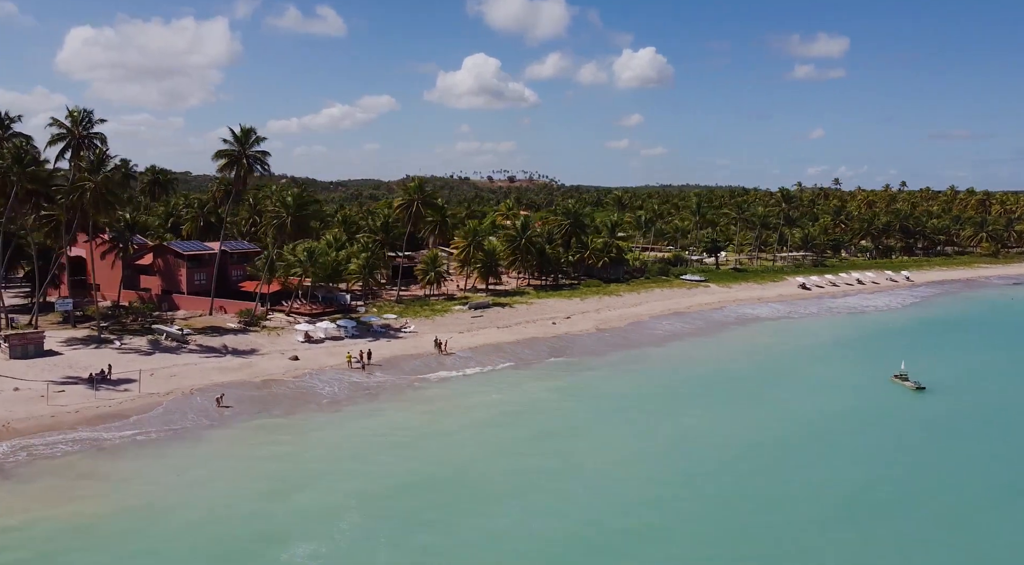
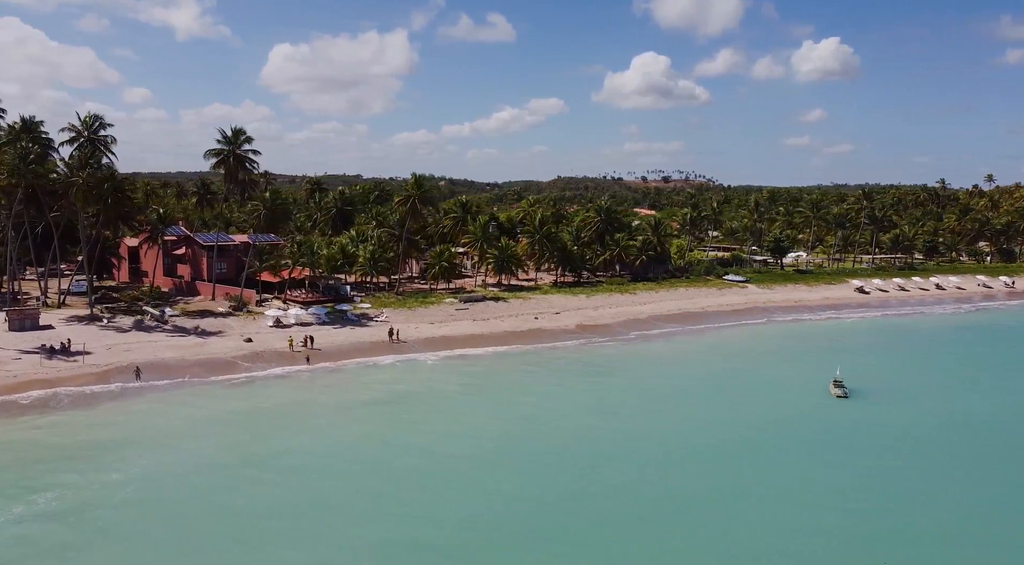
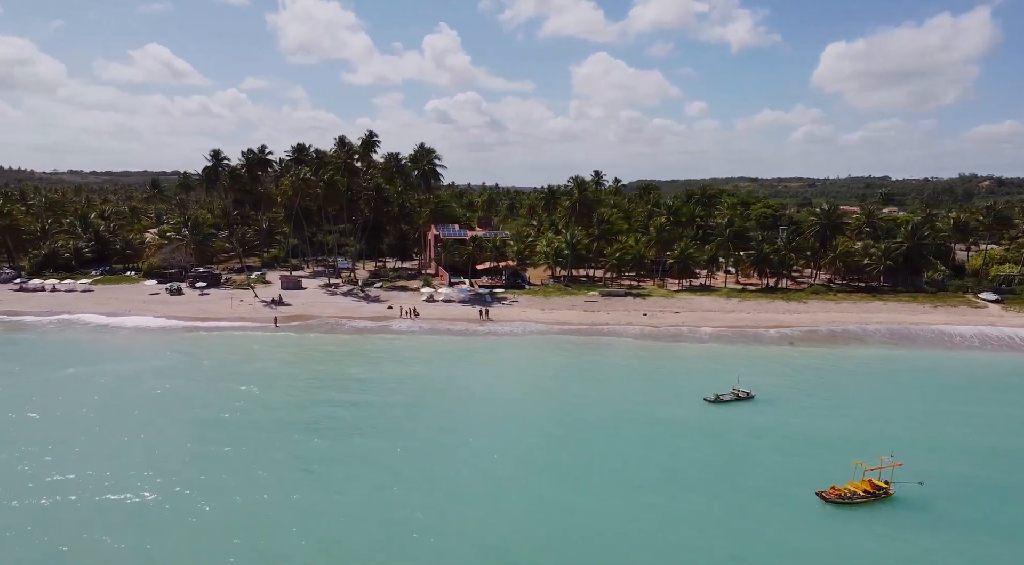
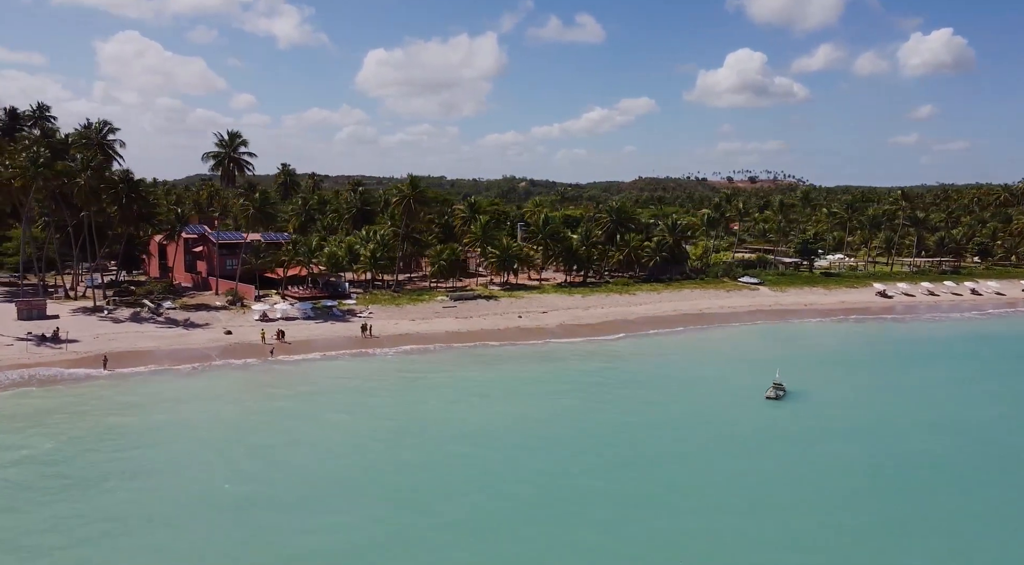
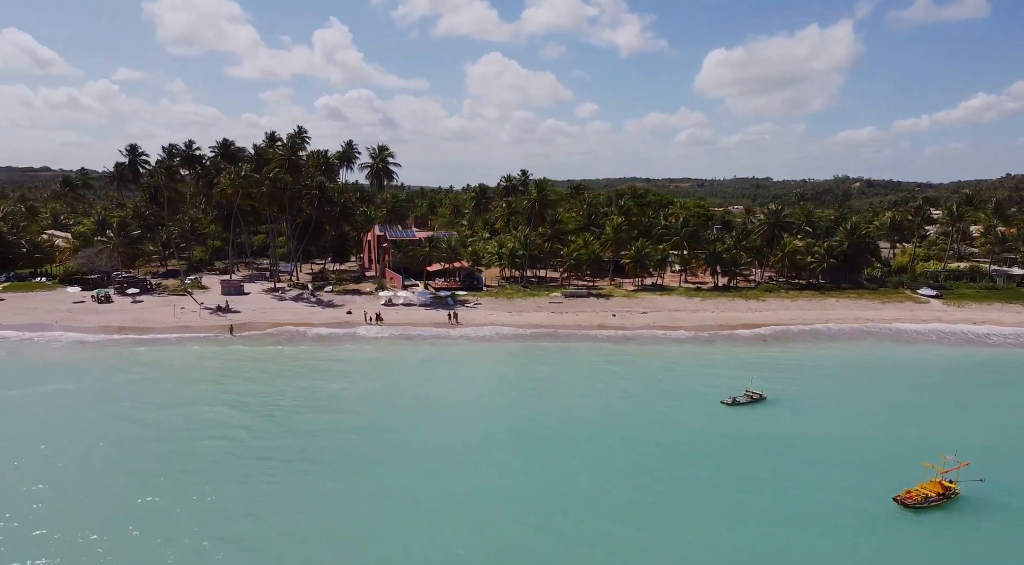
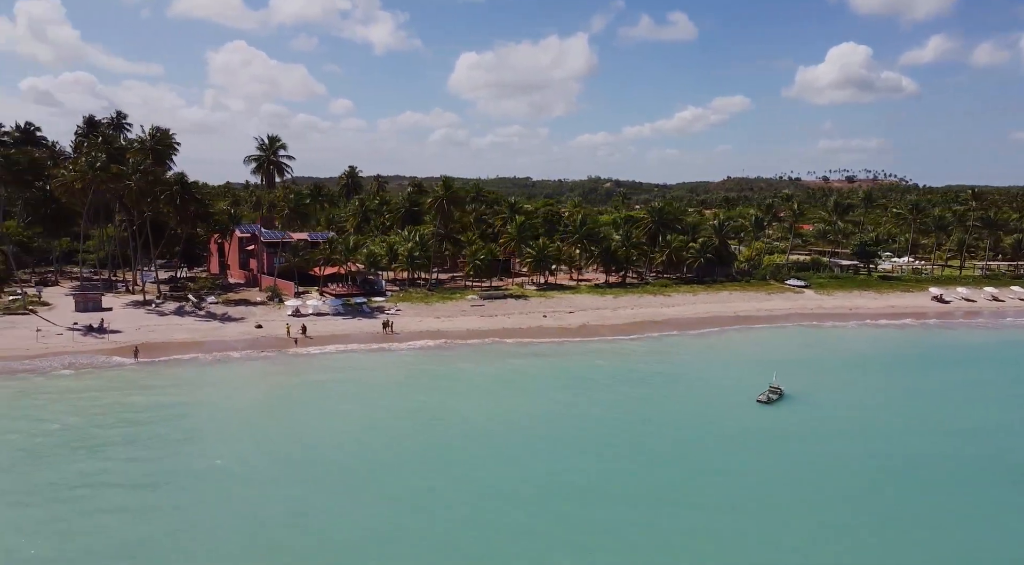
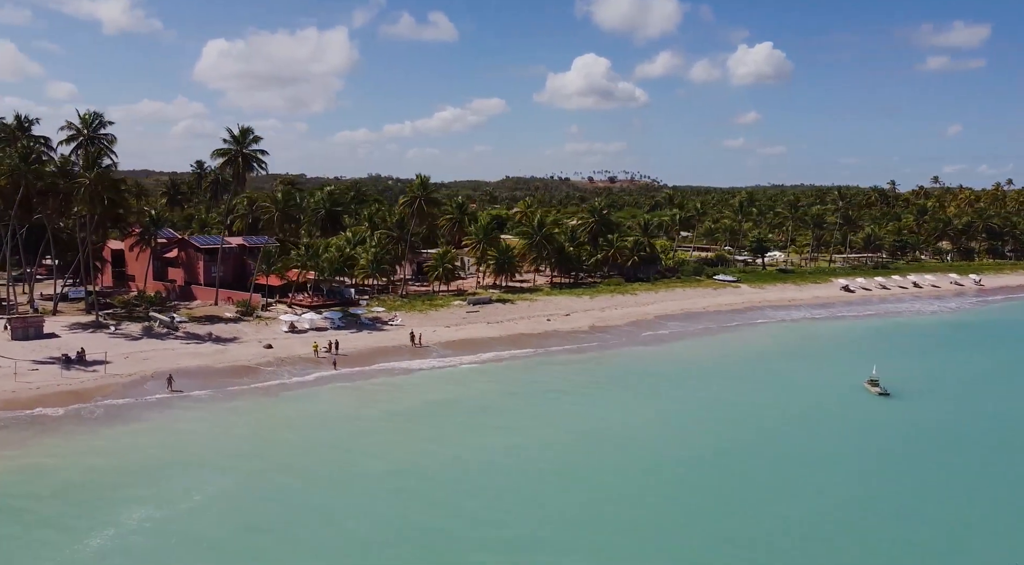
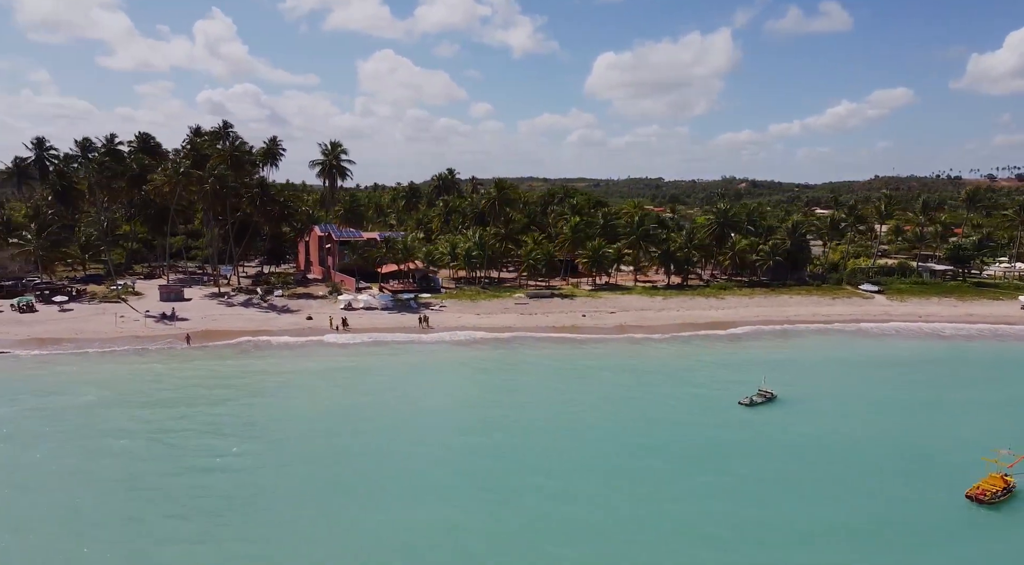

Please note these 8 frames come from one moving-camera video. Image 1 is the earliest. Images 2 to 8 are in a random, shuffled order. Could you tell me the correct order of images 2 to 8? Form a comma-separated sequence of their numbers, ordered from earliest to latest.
7, 2, 4, 6, 8, 5, 3
